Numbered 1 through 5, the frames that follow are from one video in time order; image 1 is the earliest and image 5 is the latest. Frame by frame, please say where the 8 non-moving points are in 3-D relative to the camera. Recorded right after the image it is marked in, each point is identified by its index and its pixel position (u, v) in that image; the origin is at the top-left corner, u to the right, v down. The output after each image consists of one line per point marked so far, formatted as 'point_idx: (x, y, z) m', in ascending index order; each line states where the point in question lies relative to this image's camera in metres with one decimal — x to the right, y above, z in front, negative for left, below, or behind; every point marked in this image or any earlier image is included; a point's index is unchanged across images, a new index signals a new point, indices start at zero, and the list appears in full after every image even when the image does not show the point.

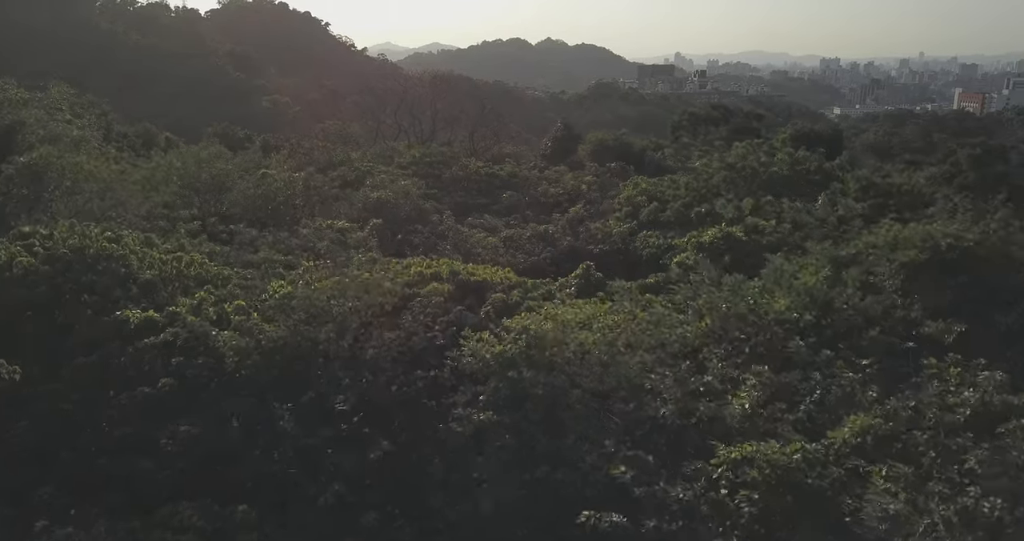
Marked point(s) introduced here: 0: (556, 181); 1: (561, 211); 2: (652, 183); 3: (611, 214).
0: (+0.9, +1.8, +15.4) m
1: (+0.9, +1.0, +14.0) m
2: (+2.6, +1.6, +13.9) m
3: (+1.8, +1.0, +13.2) m
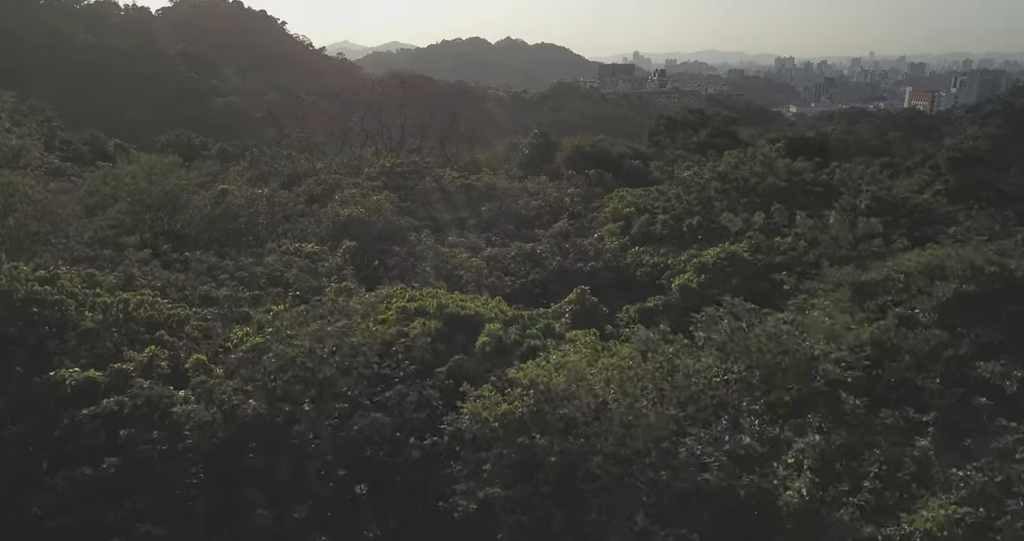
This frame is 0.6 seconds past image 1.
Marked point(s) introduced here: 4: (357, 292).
0: (+0.4, +1.5, +14.6) m
1: (+0.6, +0.7, +13.2) m
2: (+2.2, +1.3, +13.2) m
3: (+1.4, +0.7, +12.4) m
4: (-1.6, -0.3, +8.2) m
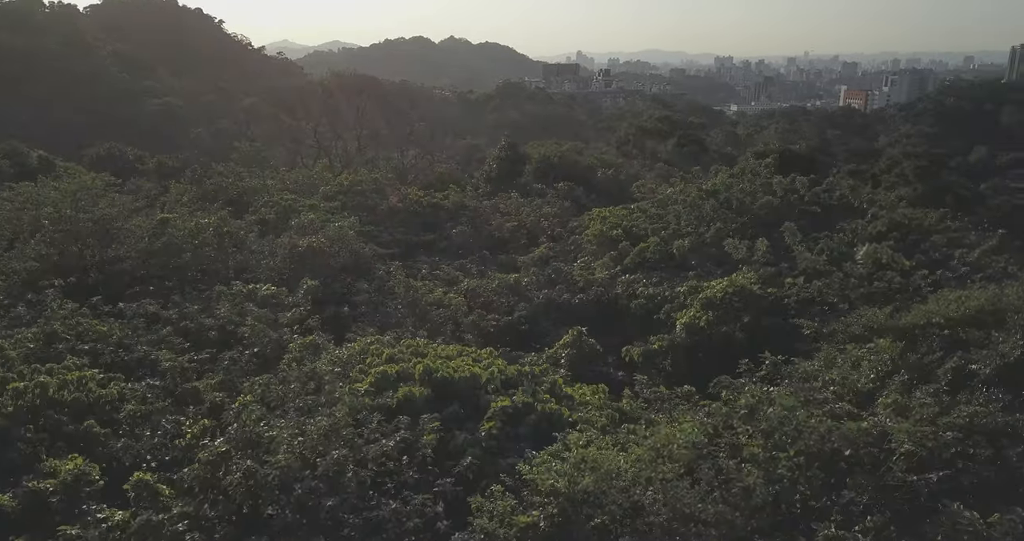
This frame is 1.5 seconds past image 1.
0: (-0.1, +1.0, +13.6) m
1: (+0.1, +0.3, +12.2) m
2: (+1.8, +0.9, +12.4) m
3: (+1.1, +0.3, +11.5) m
4: (-1.7, -0.8, +7.0) m
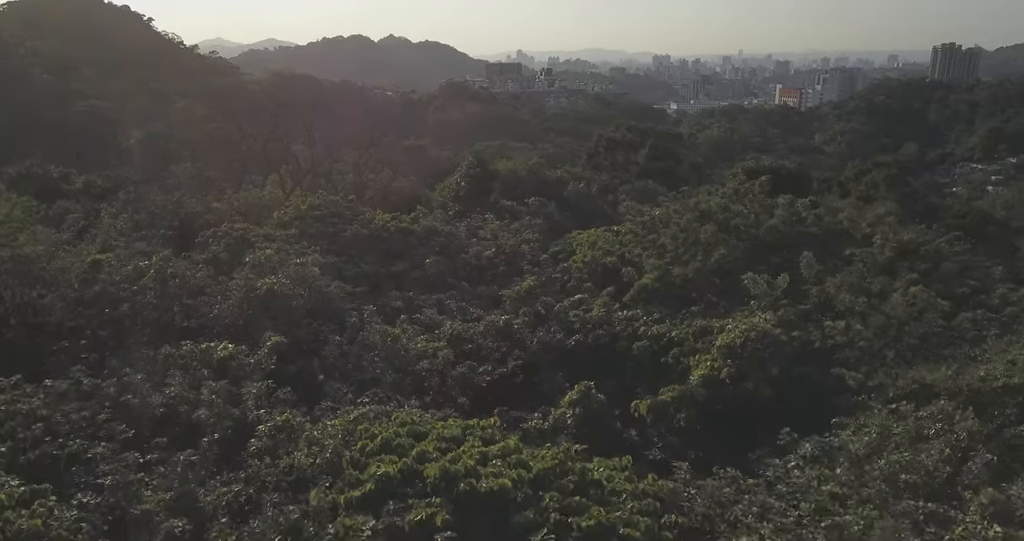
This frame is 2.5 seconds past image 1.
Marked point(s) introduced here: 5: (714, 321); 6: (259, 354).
0: (-0.5, +0.6, +12.6) m
1: (-0.2, -0.2, +11.1) m
2: (+1.5, +0.5, +11.4) m
3: (+0.8, -0.2, +10.5) m
4: (-1.6, -1.3, +5.9) m
5: (+2.4, -0.6, +8.8) m
6: (-2.6, -0.9, +7.8) m
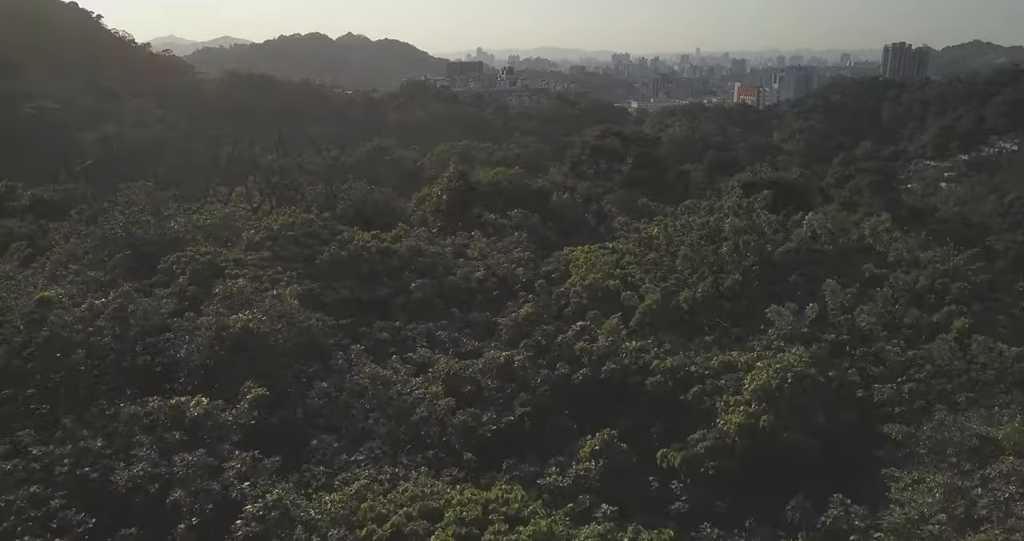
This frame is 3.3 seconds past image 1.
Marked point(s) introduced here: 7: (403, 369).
0: (-0.7, +0.2, +11.8) m
1: (-0.2, -0.6, +10.4) m
2: (+1.3, +0.1, +10.7) m
3: (+0.8, -0.5, +9.8) m
4: (-1.4, -1.7, +5.0) m
5: (+2.4, -0.9, +8.1) m
6: (-2.6, -1.3, +6.9) m
7: (-1.2, -1.1, +8.1) m
